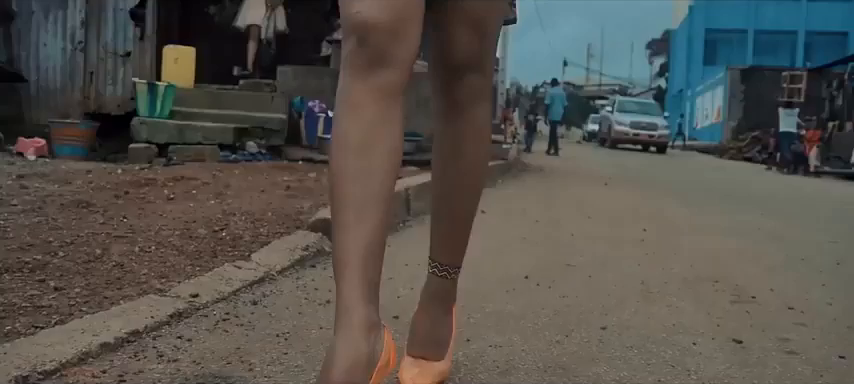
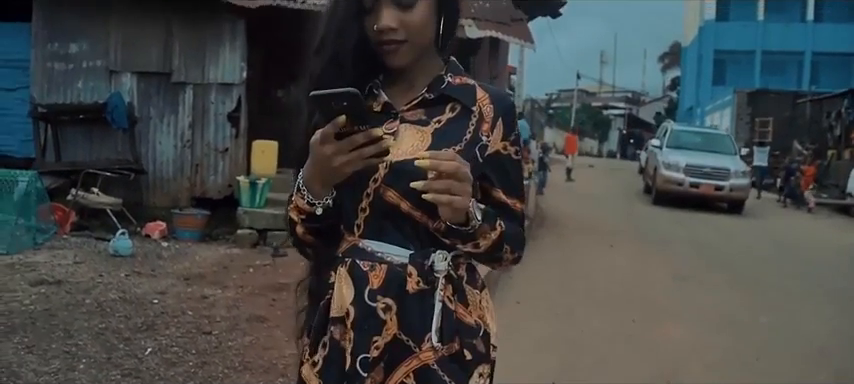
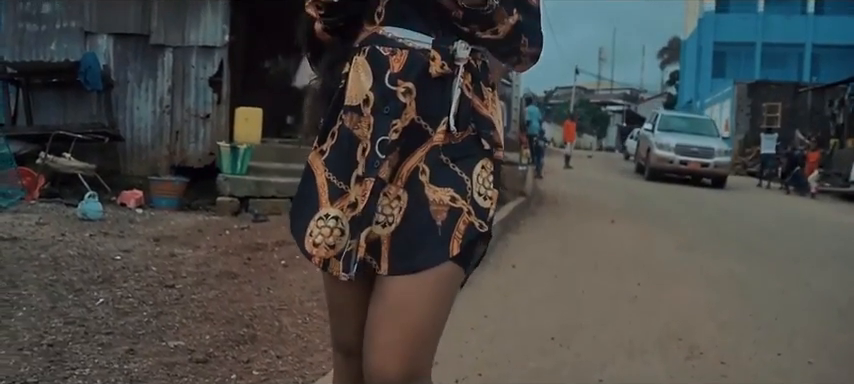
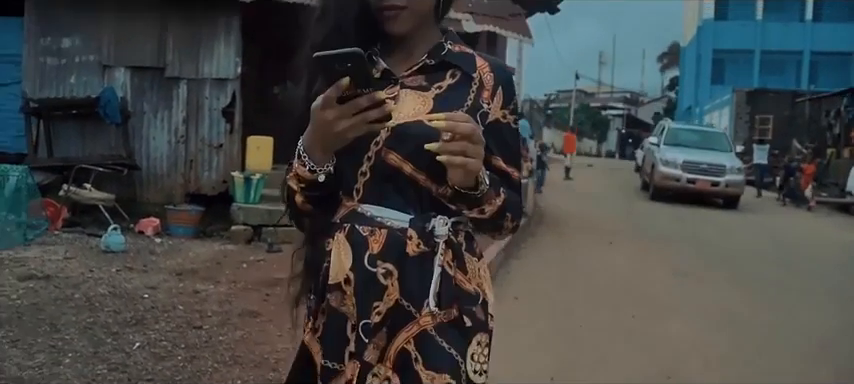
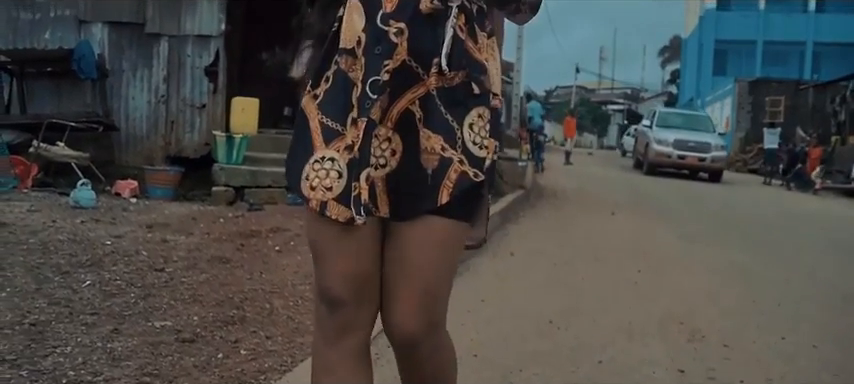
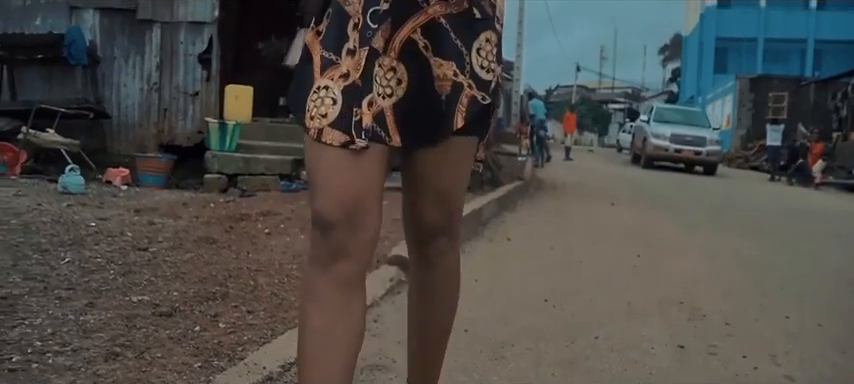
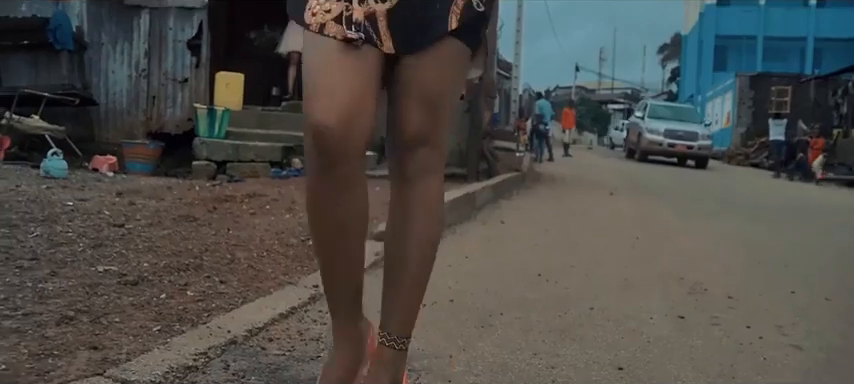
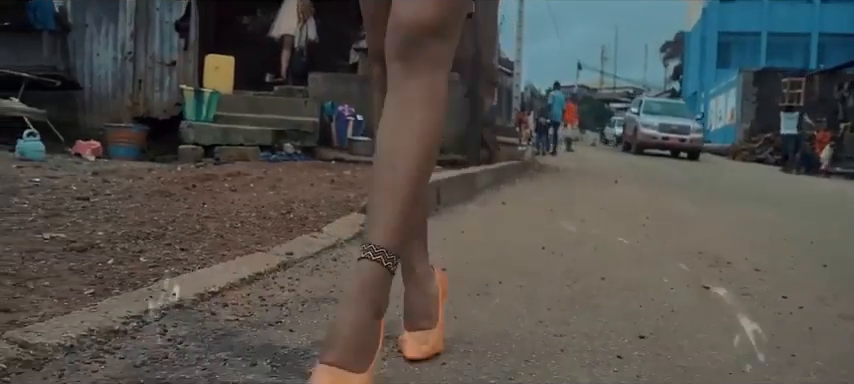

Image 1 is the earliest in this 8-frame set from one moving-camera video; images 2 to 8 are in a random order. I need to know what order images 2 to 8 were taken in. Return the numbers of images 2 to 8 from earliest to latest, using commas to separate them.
8, 7, 6, 5, 3, 4, 2
